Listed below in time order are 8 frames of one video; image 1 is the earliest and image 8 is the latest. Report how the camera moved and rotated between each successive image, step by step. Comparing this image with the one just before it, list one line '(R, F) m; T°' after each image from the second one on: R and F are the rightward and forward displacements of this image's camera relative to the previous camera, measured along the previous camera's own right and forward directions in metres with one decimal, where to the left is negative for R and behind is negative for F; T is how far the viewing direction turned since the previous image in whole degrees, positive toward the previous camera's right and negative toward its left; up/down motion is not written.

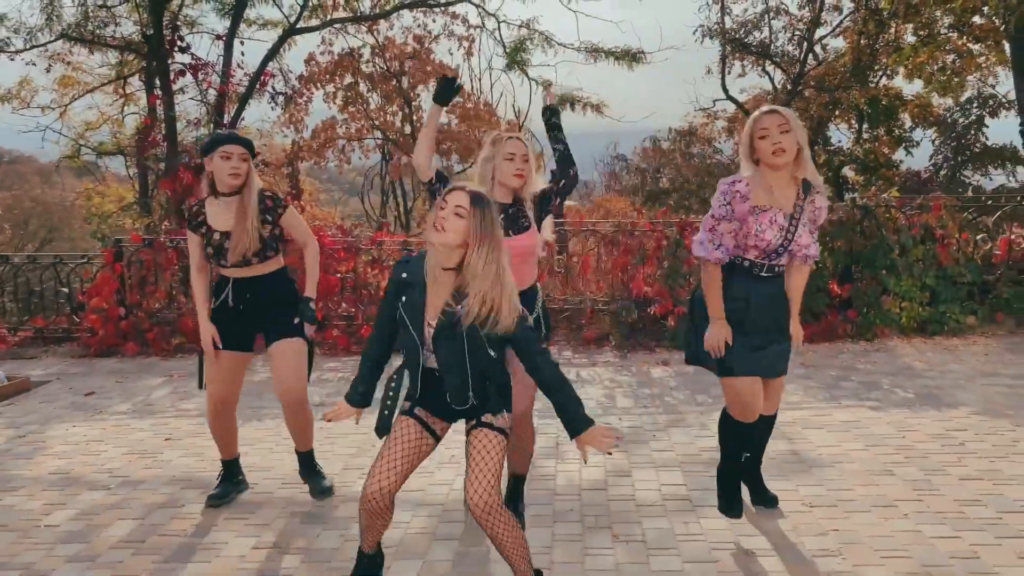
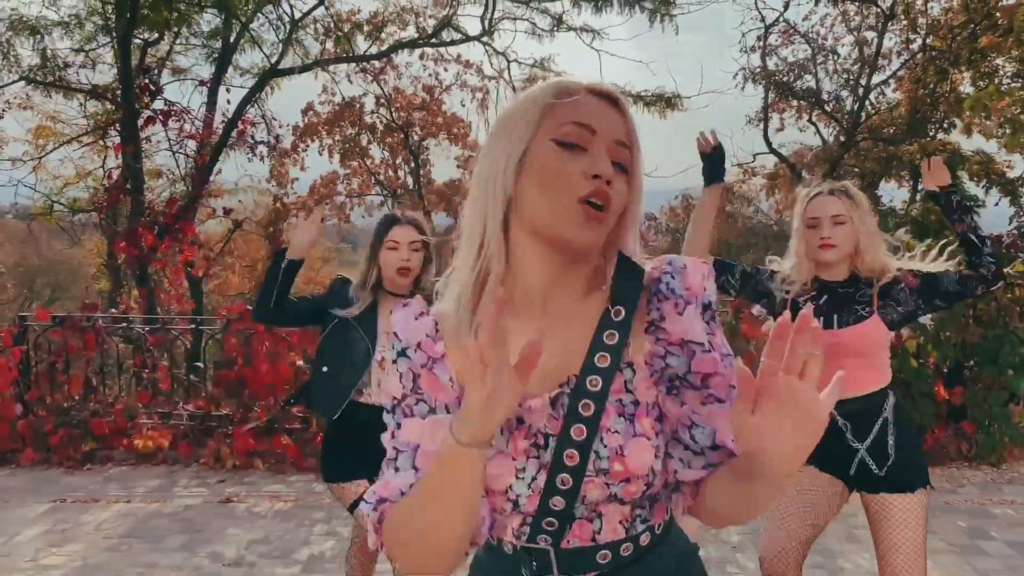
(+0.1, +1.6) m; -2°
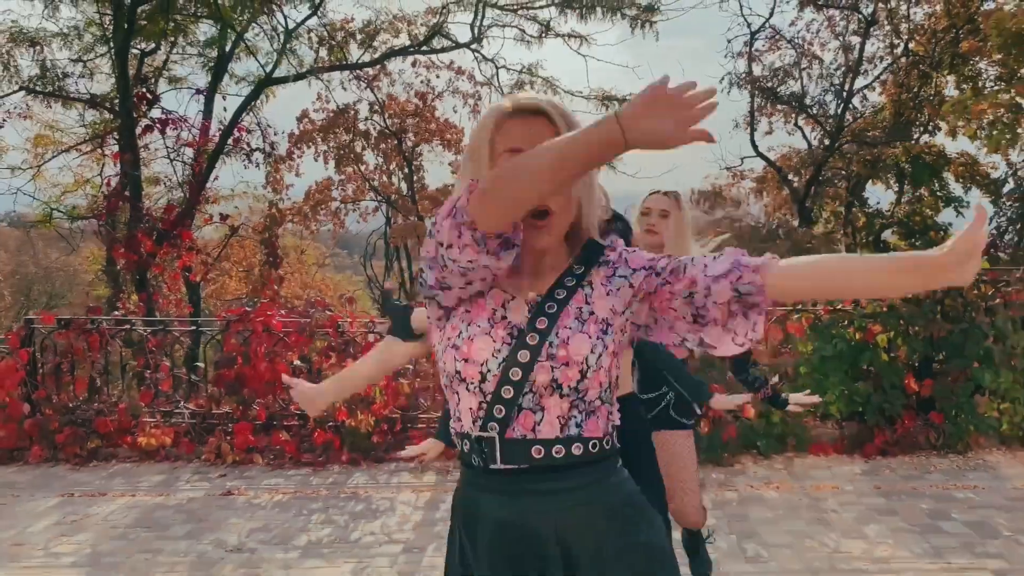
(+0.1, -0.2) m; 0°
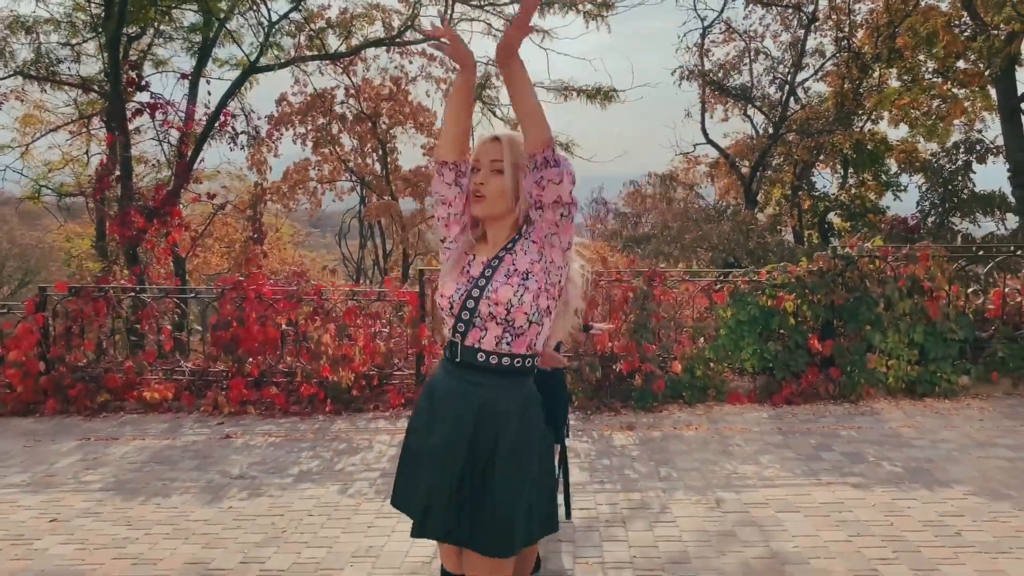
(+0.1, -0.8) m; +2°
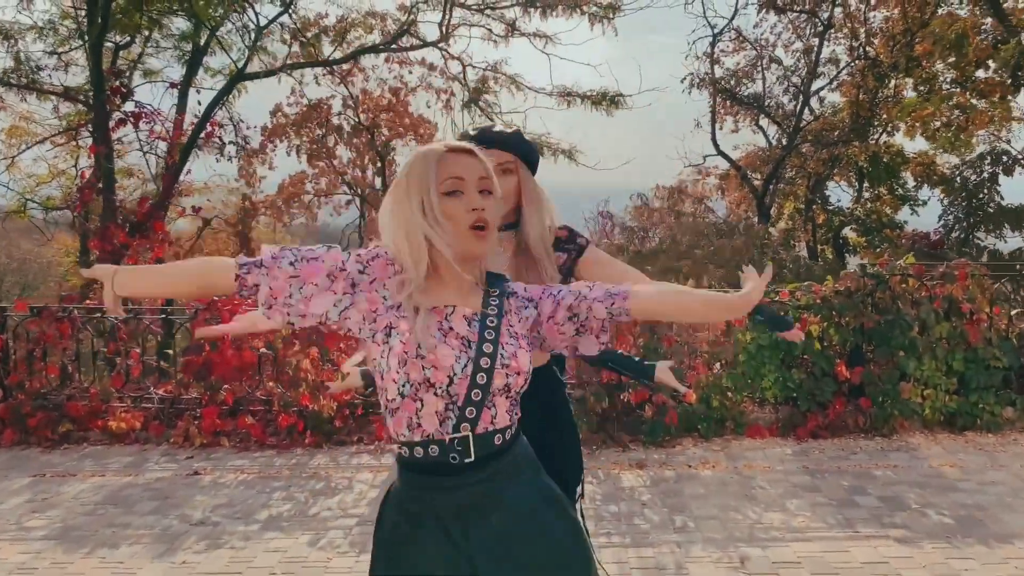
(+0.1, +0.5) m; 0°
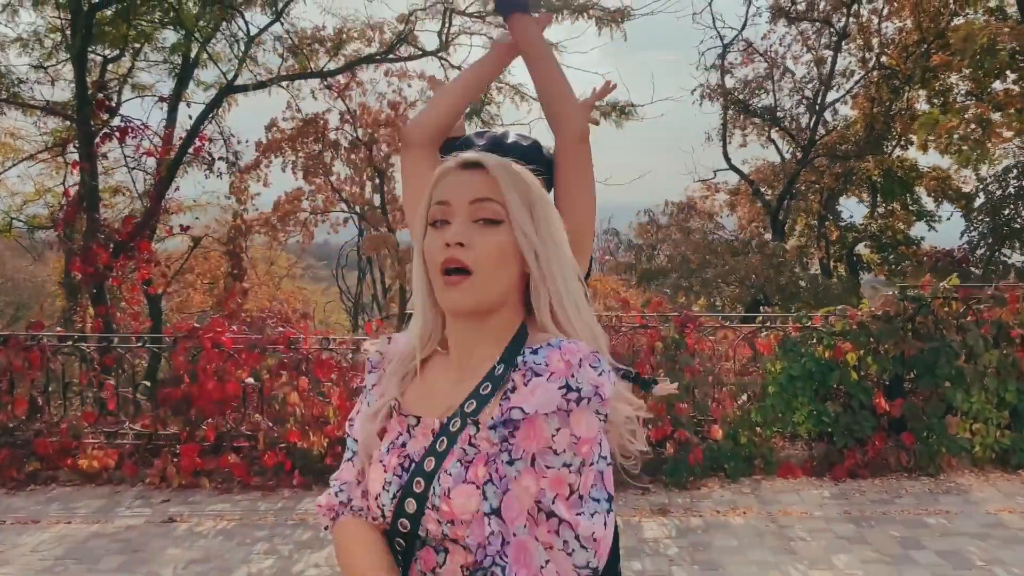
(0.0, +0.5) m; 0°
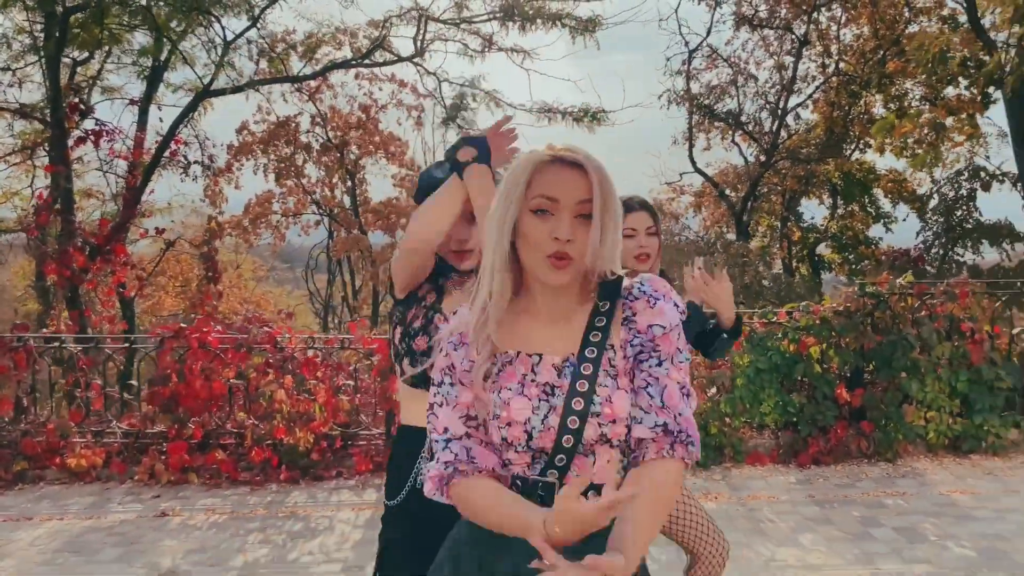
(-0.1, -0.2) m; +2°
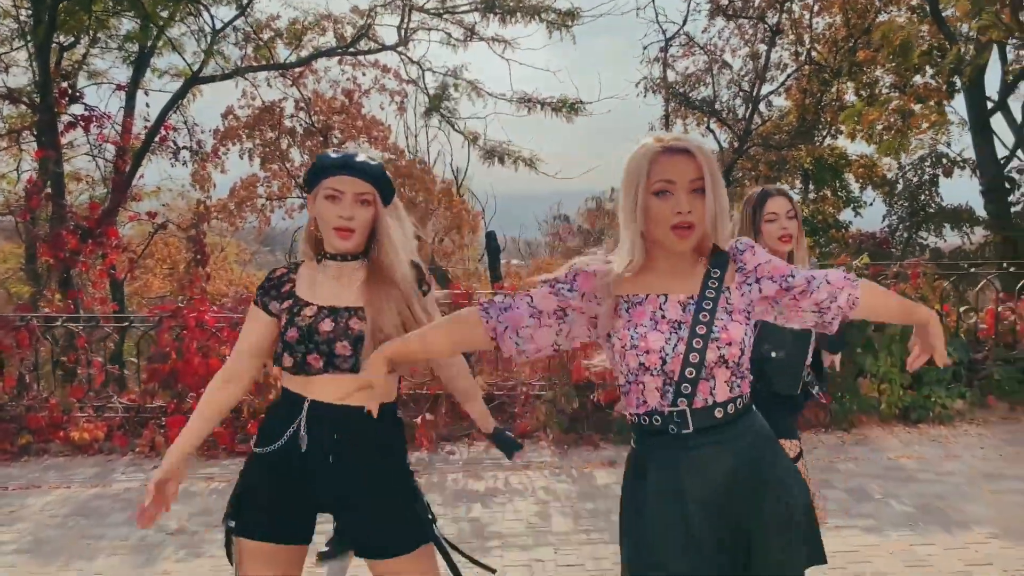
(0.0, -0.3) m; +1°
